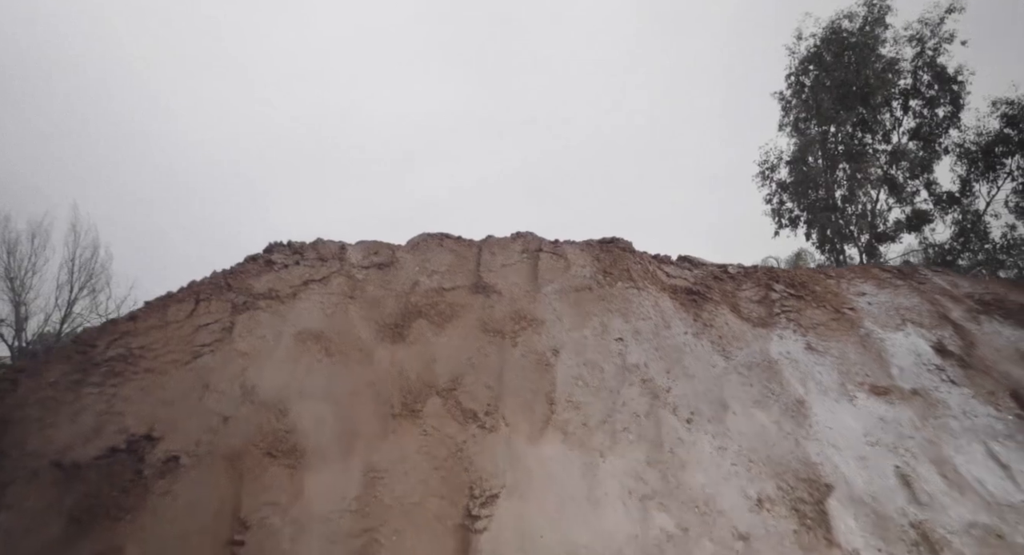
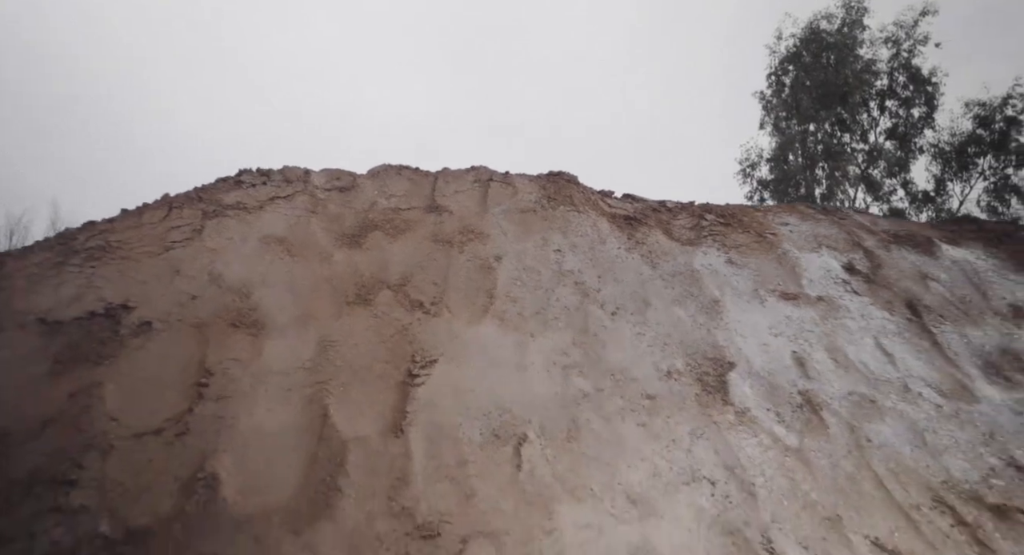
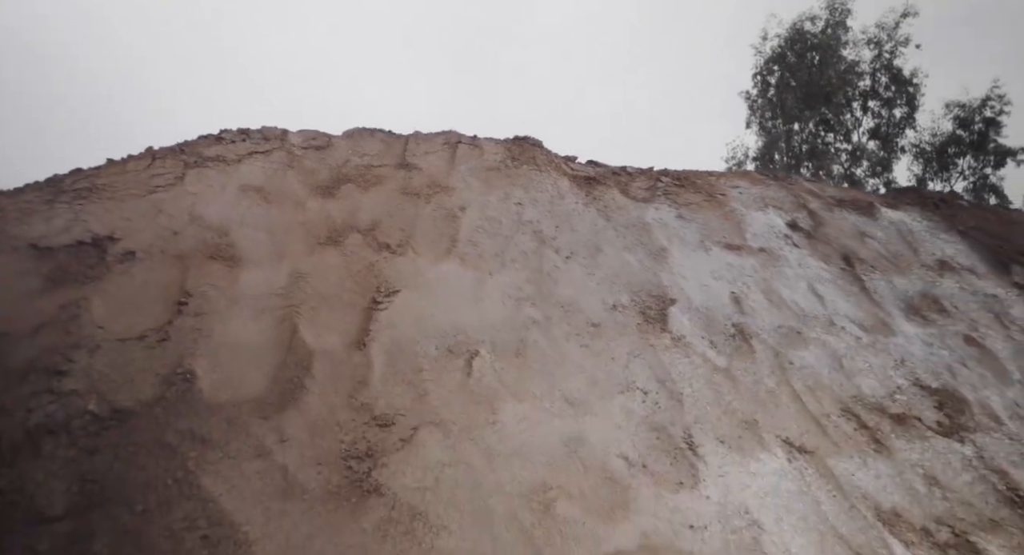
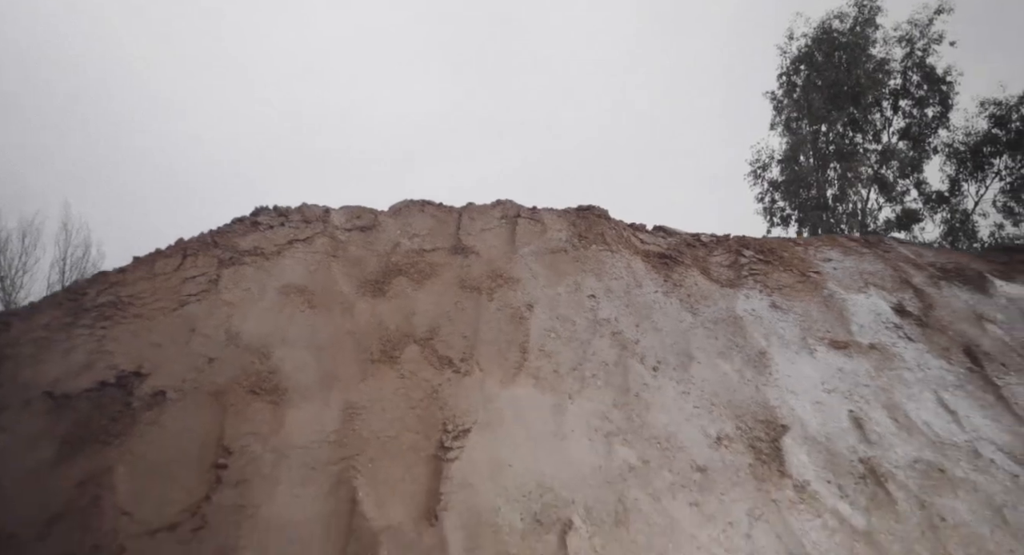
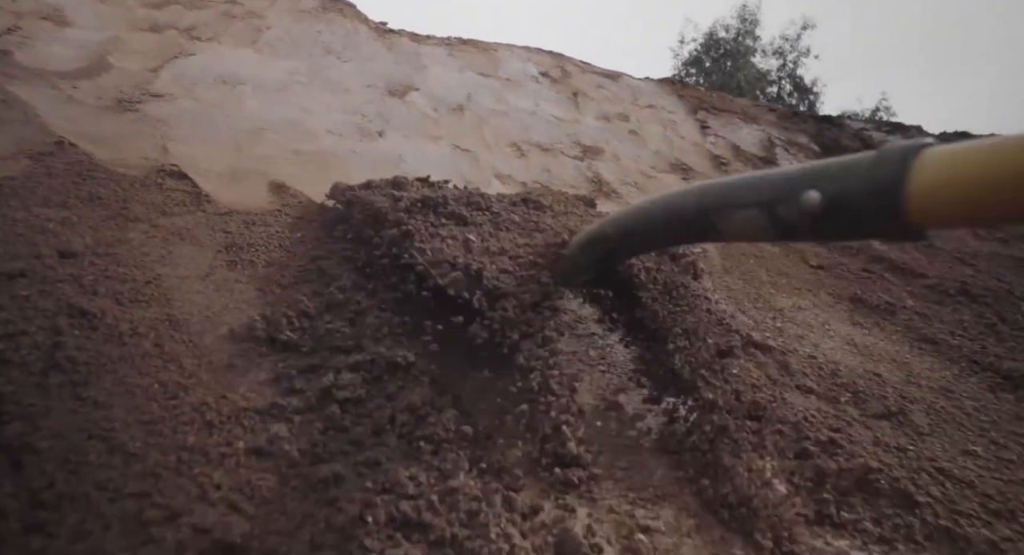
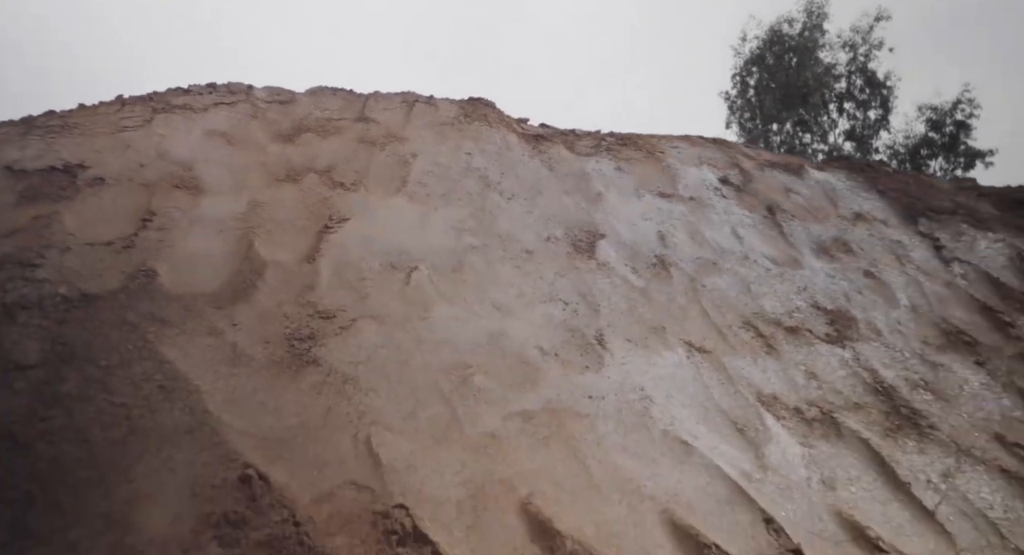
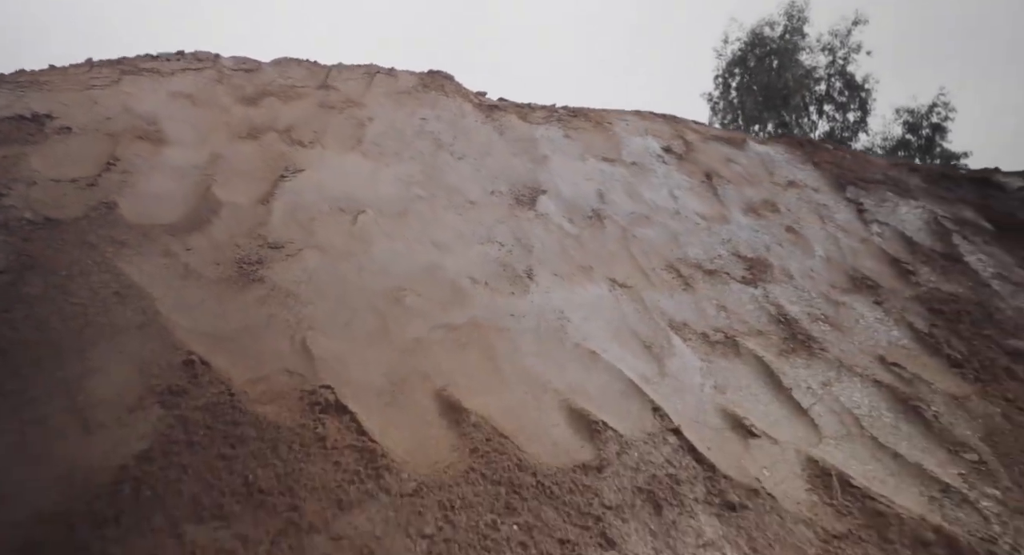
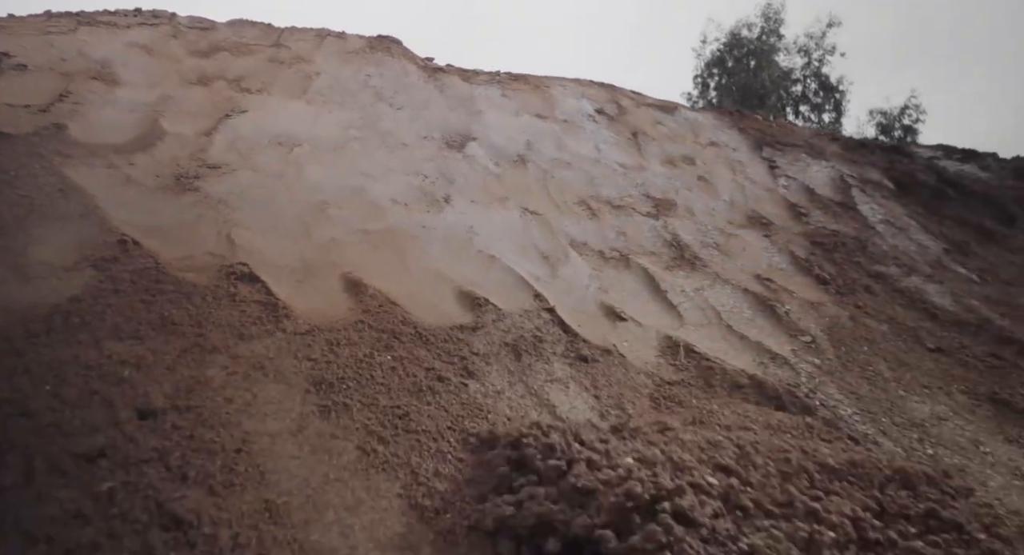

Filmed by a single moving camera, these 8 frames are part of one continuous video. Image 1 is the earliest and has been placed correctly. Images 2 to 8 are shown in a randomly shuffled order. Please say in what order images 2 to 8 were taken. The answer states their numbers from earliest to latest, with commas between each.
4, 2, 3, 6, 7, 8, 5
